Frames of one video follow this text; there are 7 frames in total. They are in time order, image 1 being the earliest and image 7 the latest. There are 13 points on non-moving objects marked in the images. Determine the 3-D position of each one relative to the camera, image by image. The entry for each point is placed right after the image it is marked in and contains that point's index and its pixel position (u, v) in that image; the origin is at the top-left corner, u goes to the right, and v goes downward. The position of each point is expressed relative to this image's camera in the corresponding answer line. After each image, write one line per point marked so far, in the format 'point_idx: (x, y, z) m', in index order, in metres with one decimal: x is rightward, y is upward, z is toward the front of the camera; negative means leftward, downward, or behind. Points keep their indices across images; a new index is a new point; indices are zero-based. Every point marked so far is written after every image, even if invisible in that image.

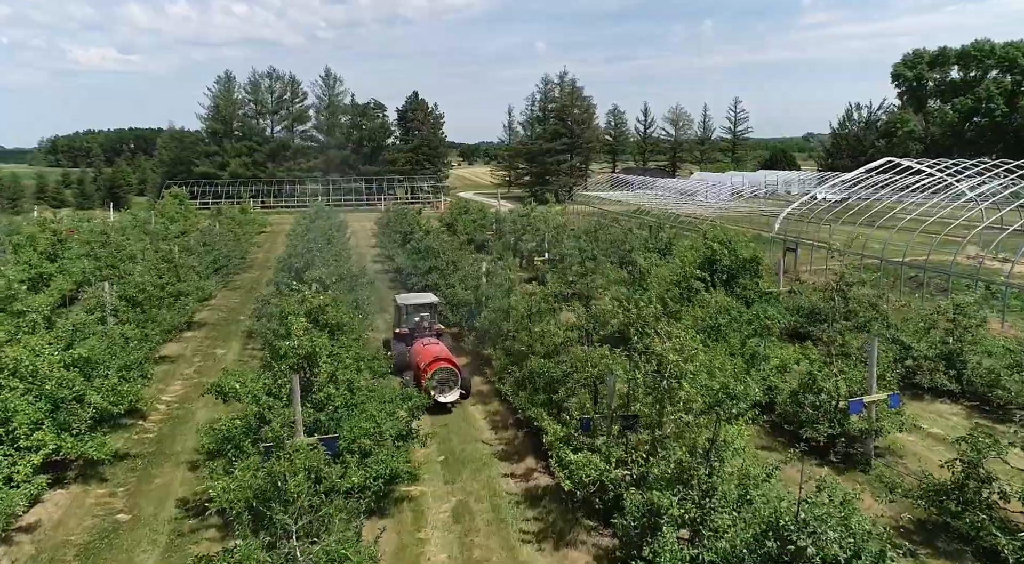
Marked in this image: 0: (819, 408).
0: (+5.3, -2.2, +13.5) m
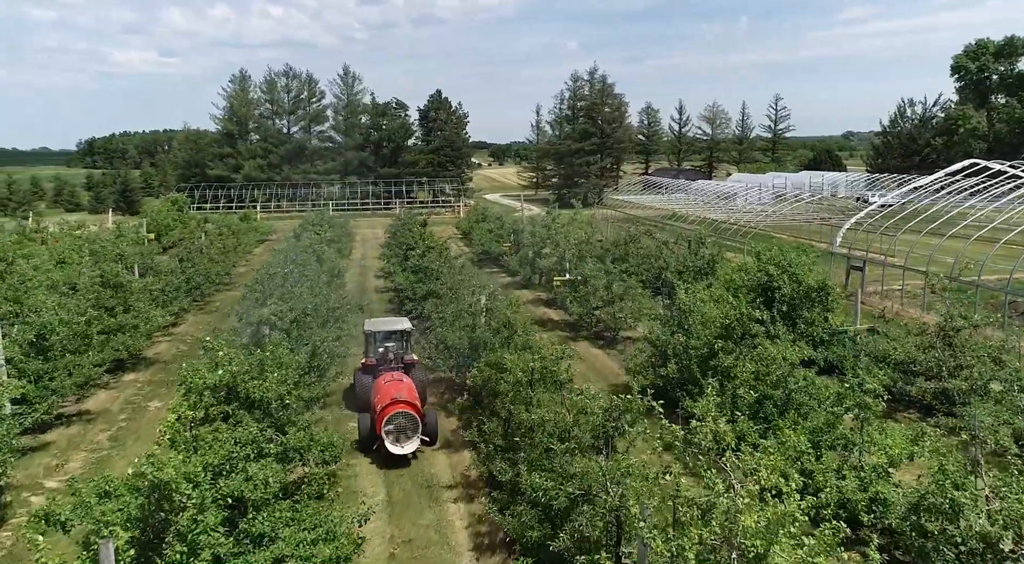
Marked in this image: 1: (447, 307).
0: (+5.1, -3.0, +8.8) m
1: (-1.7, -0.7, +20.1) m
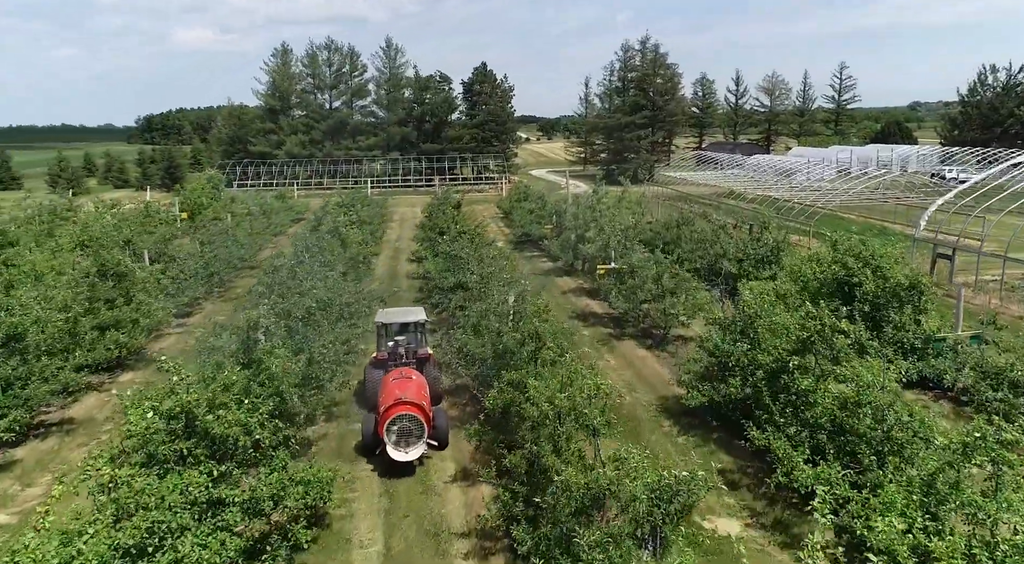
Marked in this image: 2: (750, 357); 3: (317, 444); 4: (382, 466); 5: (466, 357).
0: (+5.2, -3.3, +6.2) m
1: (-0.9, -0.5, +17.8) m
2: (+4.0, -1.3, +13.1) m
3: (-3.5, -2.9, +13.8) m
4: (-2.2, -3.1, +13.0) m
5: (-0.9, -1.4, +14.7) m
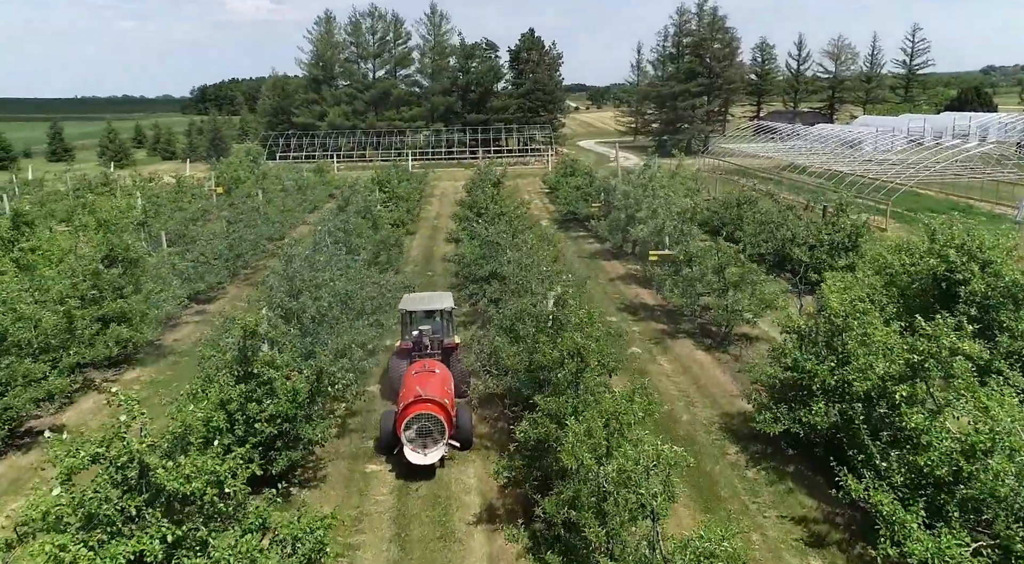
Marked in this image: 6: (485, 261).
0: (+5.3, -3.6, +3.9) m
1: (0.0, -0.4, +15.8) m
2: (+4.6, -1.3, +10.8) m
3: (-2.9, -2.8, +12.0) m
4: (-1.7, -3.1, +11.1) m
5: (-0.2, -1.4, +12.7) m
6: (-0.7, +0.5, +19.5) m
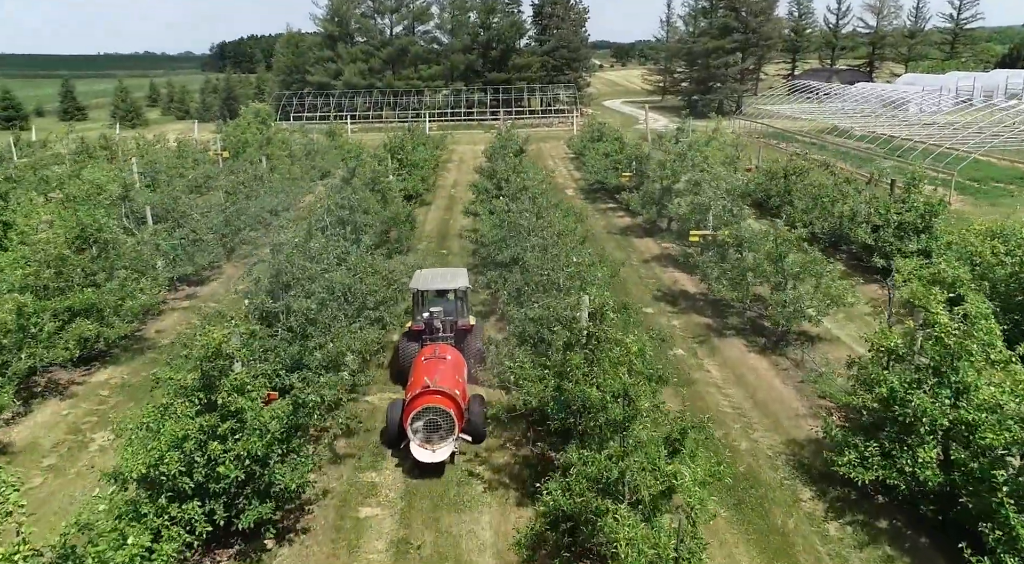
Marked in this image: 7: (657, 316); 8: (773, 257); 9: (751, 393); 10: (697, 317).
0: (+5.4, -4.1, +1.7) m
1: (+0.4, -0.2, +13.5) m
2: (+4.9, -1.5, +8.5) m
3: (-2.6, -2.9, +10.0) m
4: (-1.4, -3.2, +9.0) m
5: (+0.1, -1.4, +10.4) m
6: (-0.1, +0.8, +17.2) m
7: (+3.2, -0.7, +16.9) m
8: (+5.2, +0.5, +15.3) m
9: (+4.0, -1.9, +12.9) m
10: (+4.0, -0.8, +16.9) m
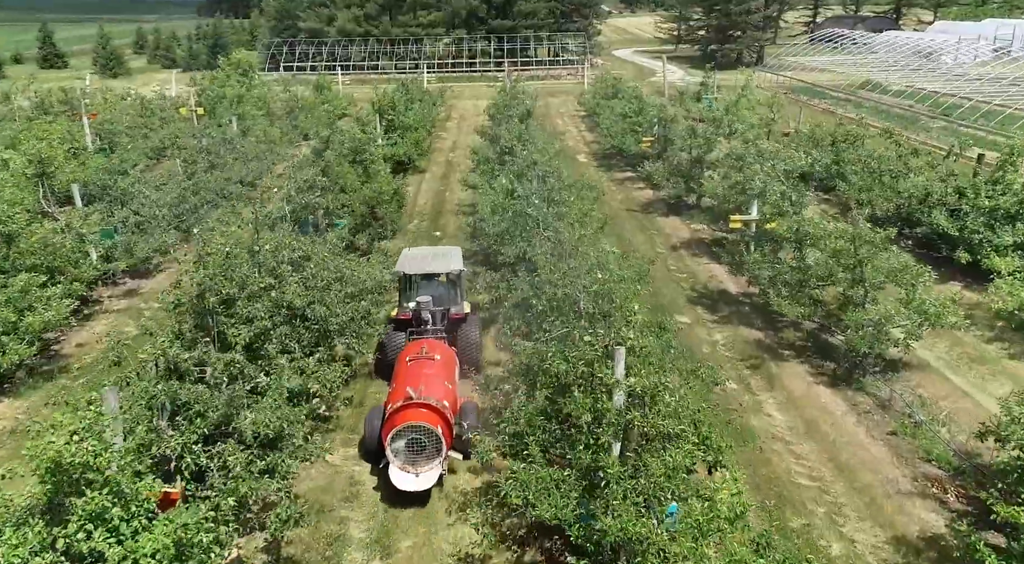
0: (+5.4, -5.1, -1.3) m
1: (+0.4, -0.5, +10.3) m
2: (+4.9, -2.1, +5.3) m
3: (-2.5, -3.3, +6.9) m
4: (-1.4, -3.7, +6.0) m
5: (+0.1, -1.9, +7.3) m
6: (0.0, +0.8, +13.9) m
7: (+3.2, -0.8, +13.7) m
8: (+5.2, +0.3, +12.0) m
9: (+4.0, -2.2, +9.8) m
10: (+4.1, -0.8, +13.7) m
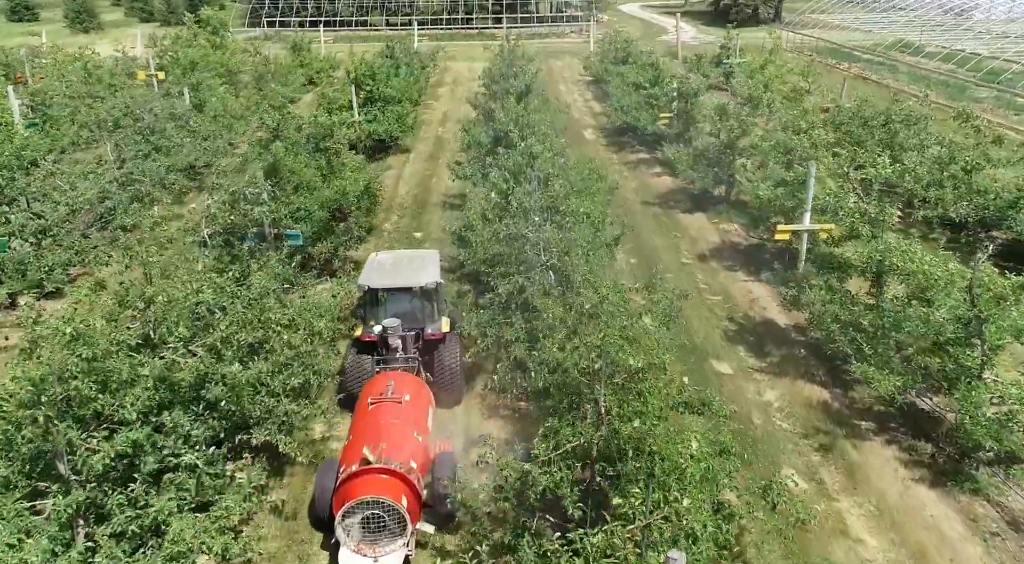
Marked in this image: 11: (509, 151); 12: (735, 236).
0: (+5.3, -6.6, -4.1) m
1: (+0.3, -1.3, +7.2) m
2: (+4.8, -3.1, +2.3) m
3: (-2.6, -4.3, +4.0) m
4: (-1.5, -4.7, +3.1) m
5: (0.0, -2.8, +4.3) m
6: (-0.1, +0.3, +10.7) m
7: (+3.1, -1.4, +10.6) m
8: (+5.1, -0.3, +8.8) m
9: (+3.9, -3.0, +6.8) m
10: (+4.0, -1.4, +10.6) m
11: (0.0, +2.4, +14.4) m
12: (+4.6, +0.9, +15.8) m
